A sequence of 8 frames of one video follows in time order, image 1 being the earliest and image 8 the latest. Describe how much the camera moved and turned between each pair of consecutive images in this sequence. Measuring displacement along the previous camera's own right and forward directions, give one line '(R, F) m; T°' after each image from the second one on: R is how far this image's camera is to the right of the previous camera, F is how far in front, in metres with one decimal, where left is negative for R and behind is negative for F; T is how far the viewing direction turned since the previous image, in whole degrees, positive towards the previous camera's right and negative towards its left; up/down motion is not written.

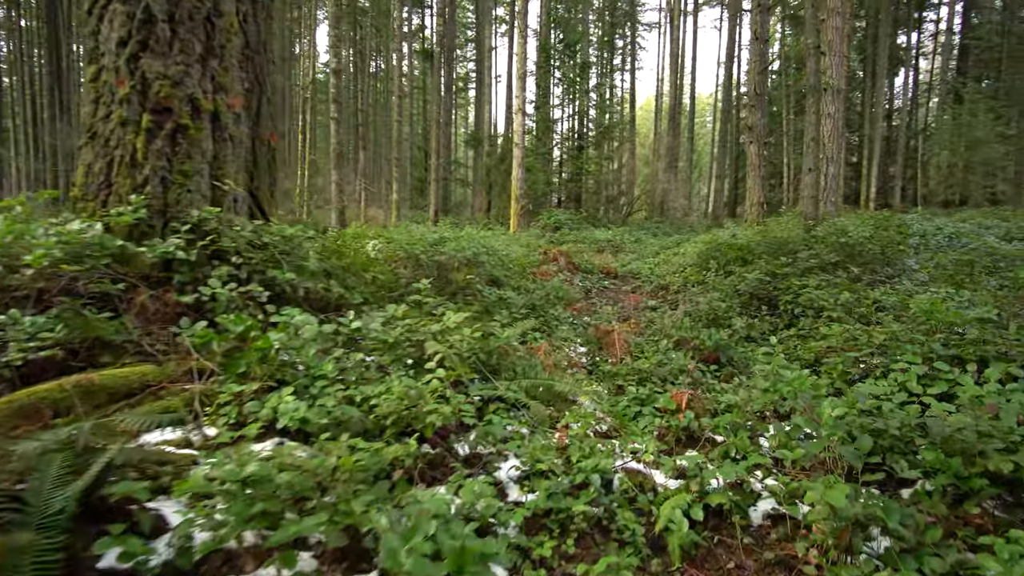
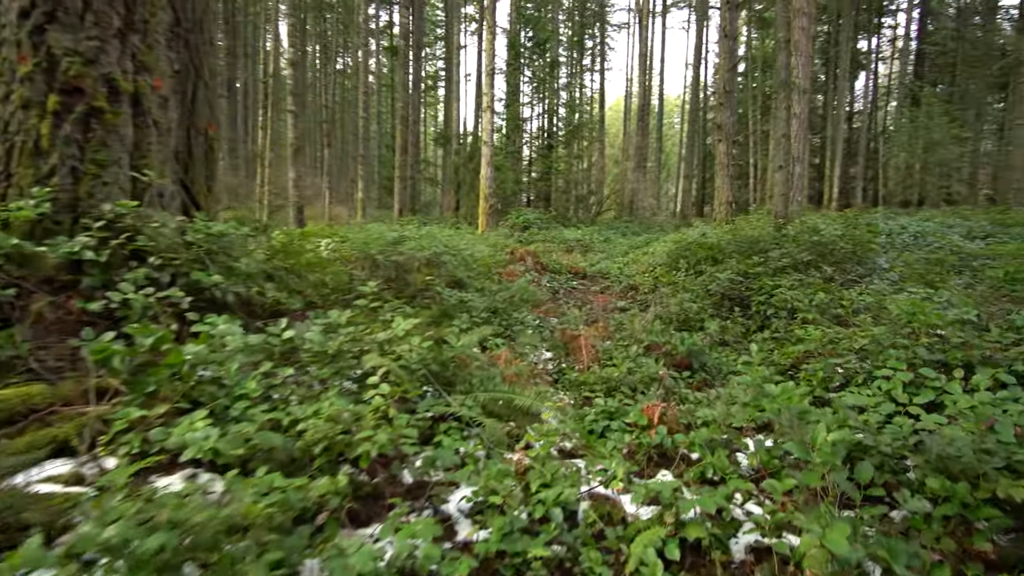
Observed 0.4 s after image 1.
(+0.1, +0.4) m; +3°
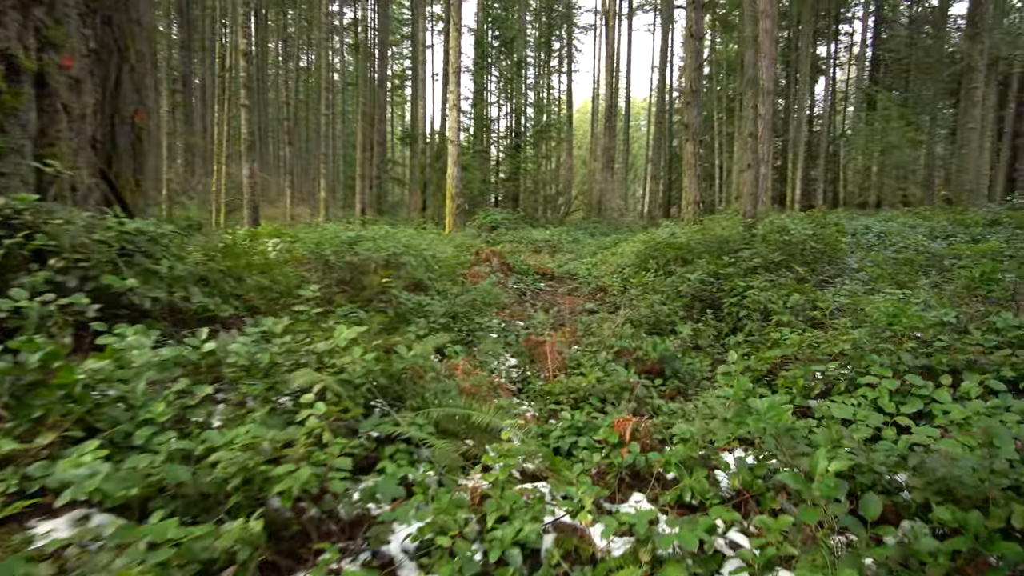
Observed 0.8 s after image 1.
(+0.1, +0.4) m; +3°
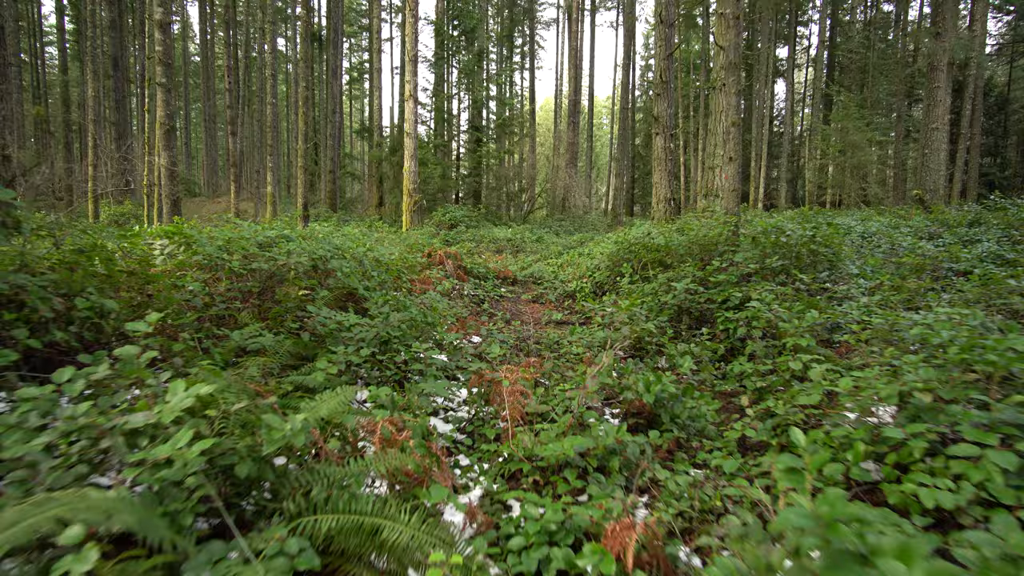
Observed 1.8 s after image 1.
(+0.1, +1.2) m; +4°
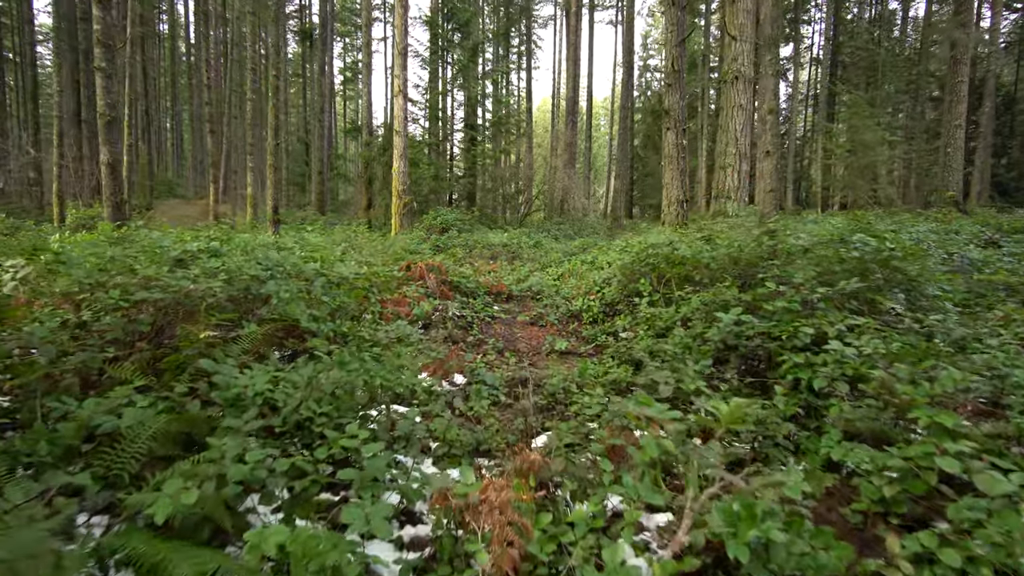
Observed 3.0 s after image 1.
(0.0, +1.4) m; 0°
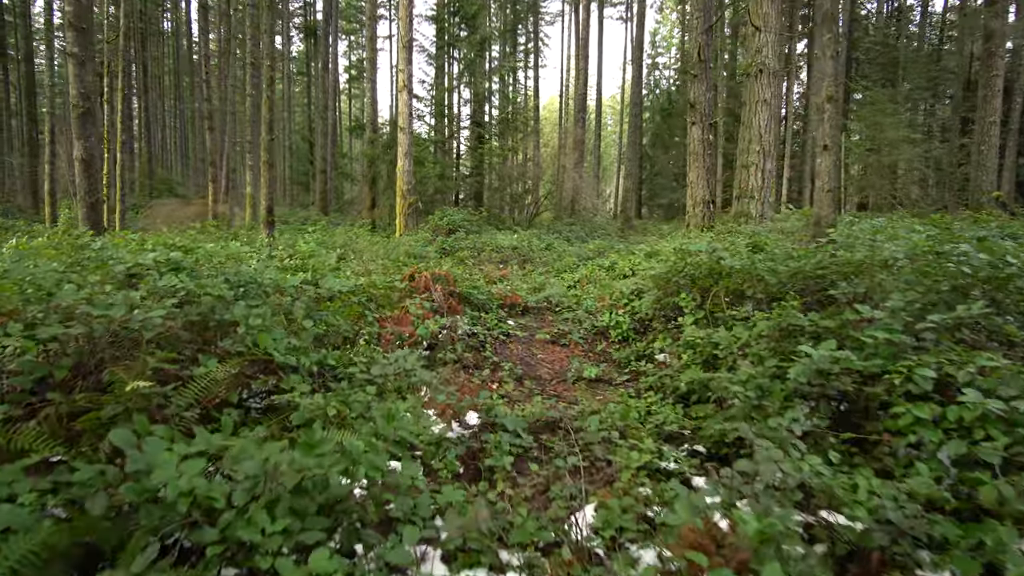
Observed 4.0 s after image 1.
(-0.1, +0.9) m; -1°
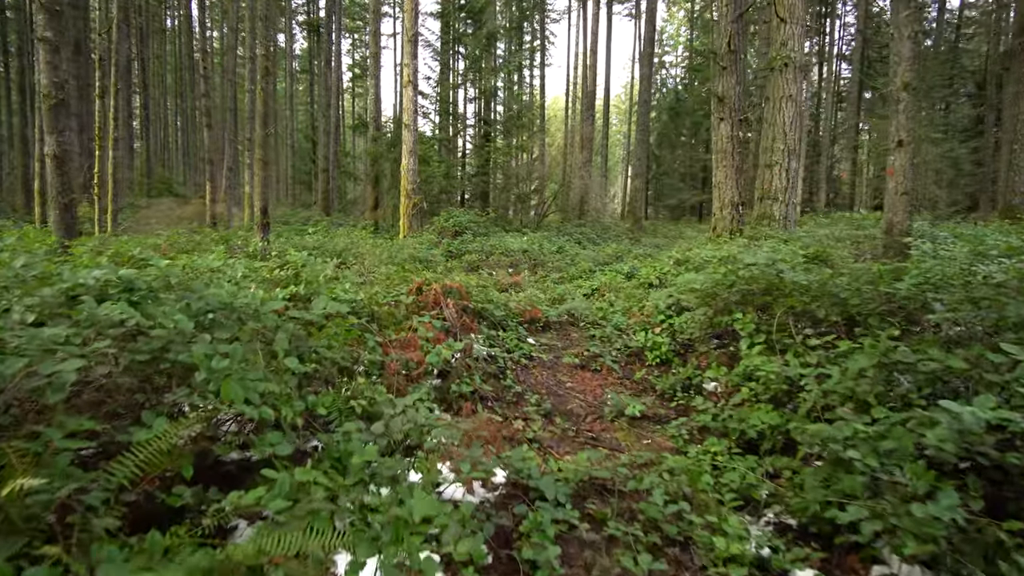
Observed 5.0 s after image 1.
(-0.2, +0.9) m; 0°
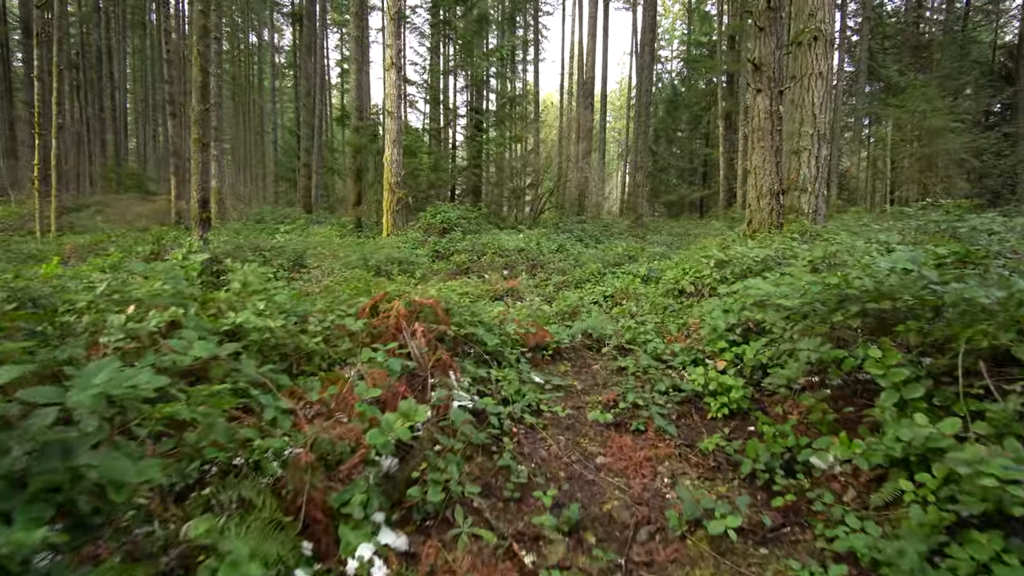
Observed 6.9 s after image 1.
(0.0, +1.9) m; +1°
